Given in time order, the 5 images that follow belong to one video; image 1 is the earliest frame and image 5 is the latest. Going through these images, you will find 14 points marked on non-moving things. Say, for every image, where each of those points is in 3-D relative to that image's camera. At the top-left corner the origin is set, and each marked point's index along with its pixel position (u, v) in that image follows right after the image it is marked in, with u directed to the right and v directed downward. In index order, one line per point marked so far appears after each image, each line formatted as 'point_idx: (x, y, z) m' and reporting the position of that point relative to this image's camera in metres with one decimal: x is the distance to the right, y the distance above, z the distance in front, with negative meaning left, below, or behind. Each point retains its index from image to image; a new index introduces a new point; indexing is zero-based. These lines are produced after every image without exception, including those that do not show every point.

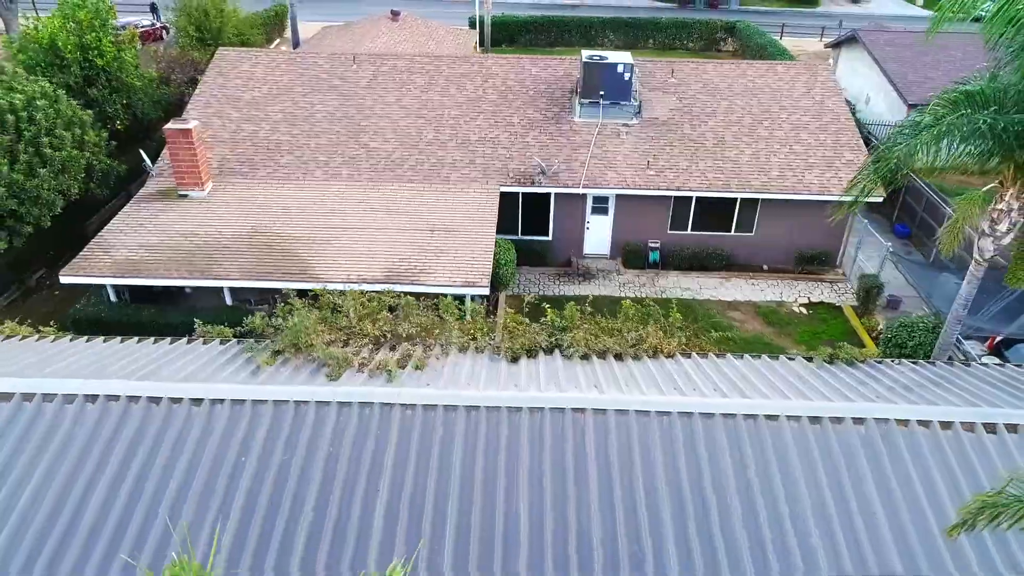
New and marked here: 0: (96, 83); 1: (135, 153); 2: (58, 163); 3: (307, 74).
0: (-9.5, +4.7, +16.3) m
1: (-9.4, +3.4, +17.7) m
2: (-8.7, +2.4, +13.6) m
3: (-4.7, +4.9, +16.4) m
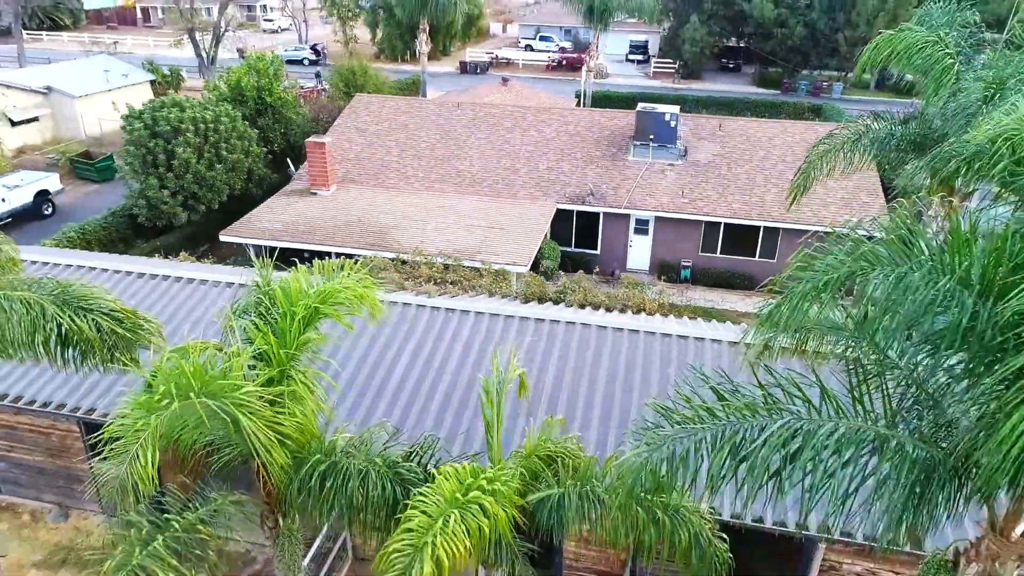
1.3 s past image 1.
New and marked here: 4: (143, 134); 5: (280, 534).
0: (-7.4, +5.2, +21.4) m
1: (-7.2, +3.8, +22.6) m
2: (-7.3, +3.3, +18.4) m
3: (-2.7, +5.1, +20.7) m
4: (-9.1, +3.8, +17.4) m
5: (-2.1, -2.2, +6.5) m
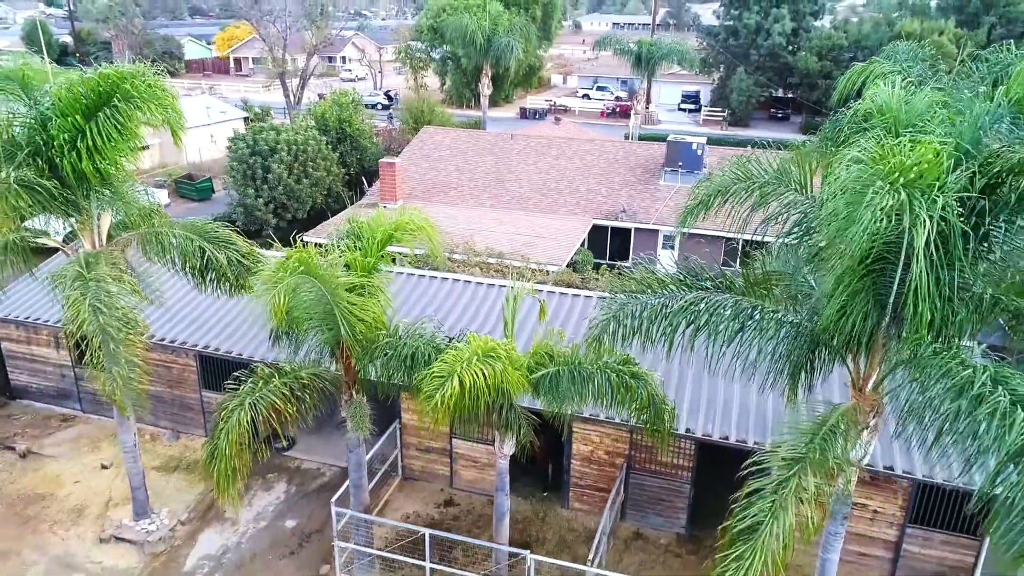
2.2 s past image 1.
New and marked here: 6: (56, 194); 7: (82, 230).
0: (-5.8, +5.0, +24.6) m
1: (-5.5, +3.5, +25.7) m
2: (-6.0, +3.3, +21.5) m
3: (-1.1, +4.8, +23.6) m
4: (-7.8, +4.0, +20.7) m
5: (-2.0, -1.4, +8.9) m
6: (-6.0, +1.3, +9.4) m
7: (-6.0, +0.9, +9.9) m
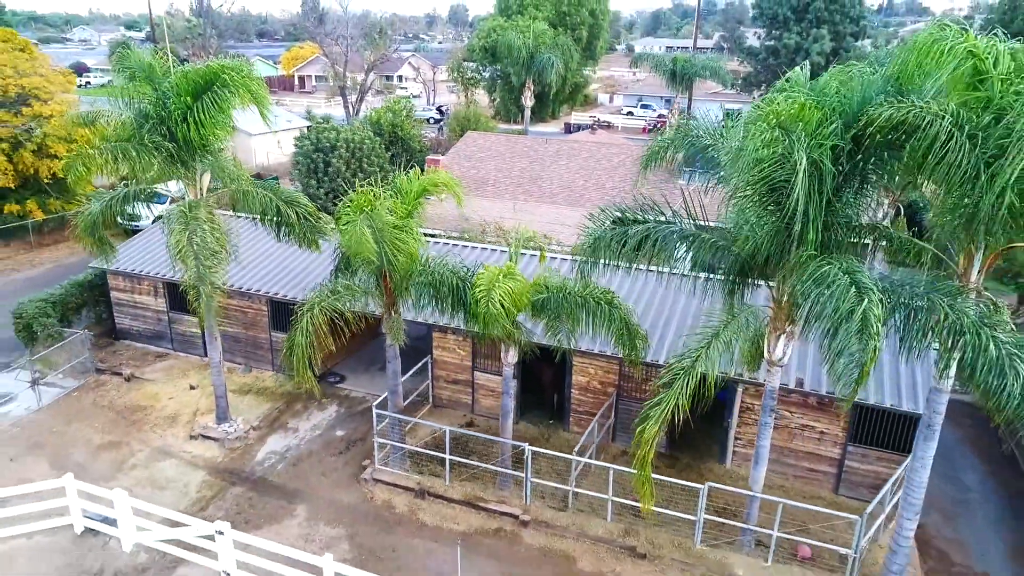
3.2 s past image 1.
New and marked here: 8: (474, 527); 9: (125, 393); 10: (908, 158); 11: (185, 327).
0: (-4.5, +5.5, +27.4) m
1: (-4.1, +4.0, +28.5) m
2: (-4.9, +3.9, +24.3) m
3: (+0.1, +5.2, +26.1) m
4: (-6.7, +4.7, +23.6) m
5: (-1.9, -0.5, +11.3) m
6: (-5.8, +2.3, +12.2) m
7: (-5.7, +1.8, +12.7) m
8: (-0.6, -3.7, +10.9) m
9: (-8.0, -2.2, +14.7) m
10: (+4.3, +1.4, +7.6) m
11: (-7.3, -0.9, +15.9) m
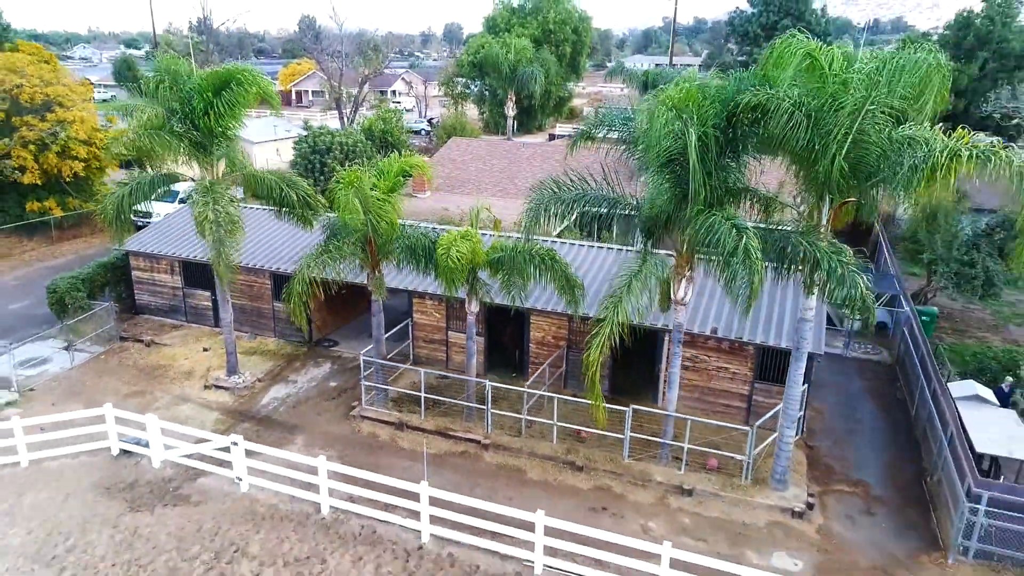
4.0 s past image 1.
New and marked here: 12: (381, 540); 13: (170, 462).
0: (-5.3, +5.8, +29.8) m
1: (-4.9, +4.2, +30.8) m
2: (-5.7, +4.3, +26.7) m
3: (-0.7, +5.5, +28.5) m
4: (-7.5, +5.1, +26.0) m
5: (-2.6, +0.2, +13.6) m
6: (-6.5, +2.9, +14.5) m
7: (-6.4, +2.5, +15.0) m
8: (-1.3, -3.0, +13.1) m
9: (-8.7, -1.6, +16.9) m
10: (+3.6, +2.2, +10.0) m
11: (-8.0, -0.3, +18.2) m
12: (-2.0, -3.8, +10.7) m
13: (-6.1, -3.1, +12.7) m
